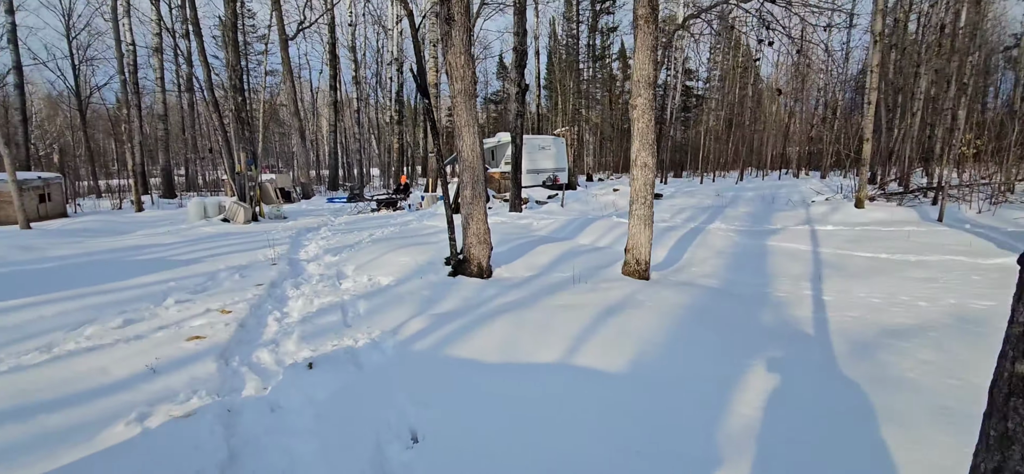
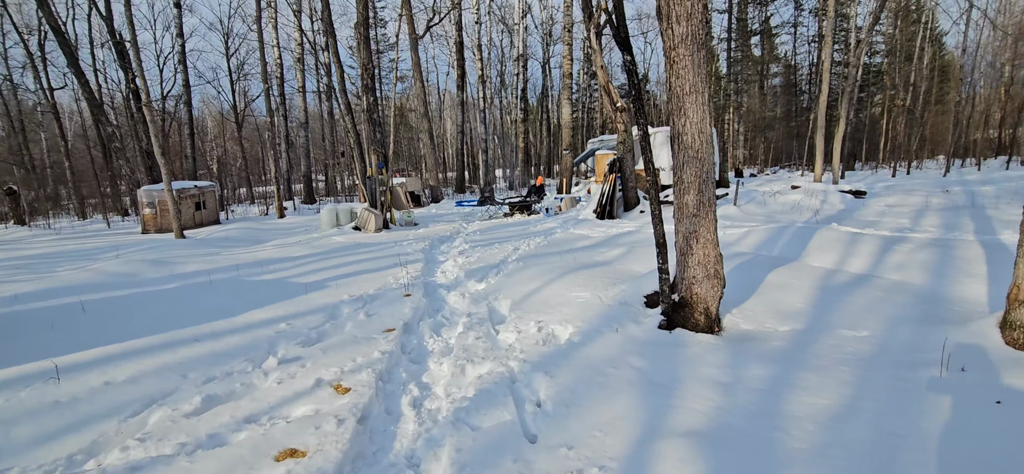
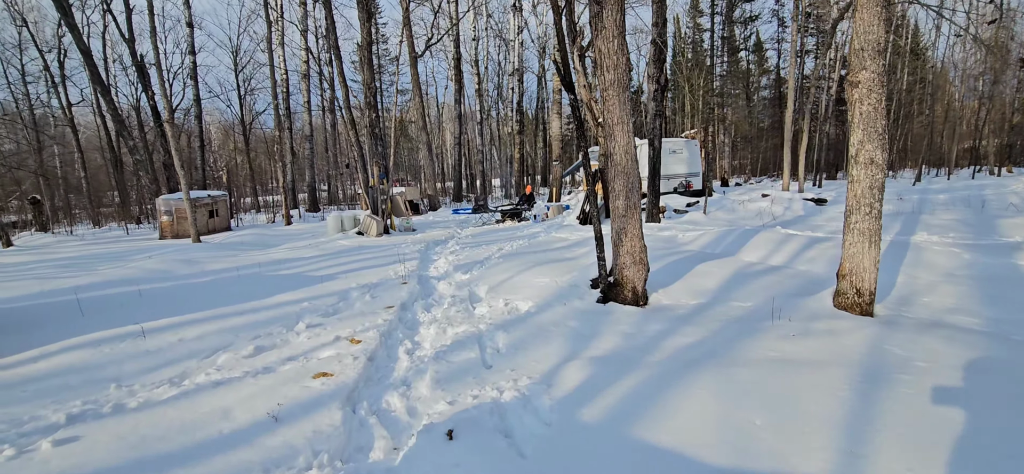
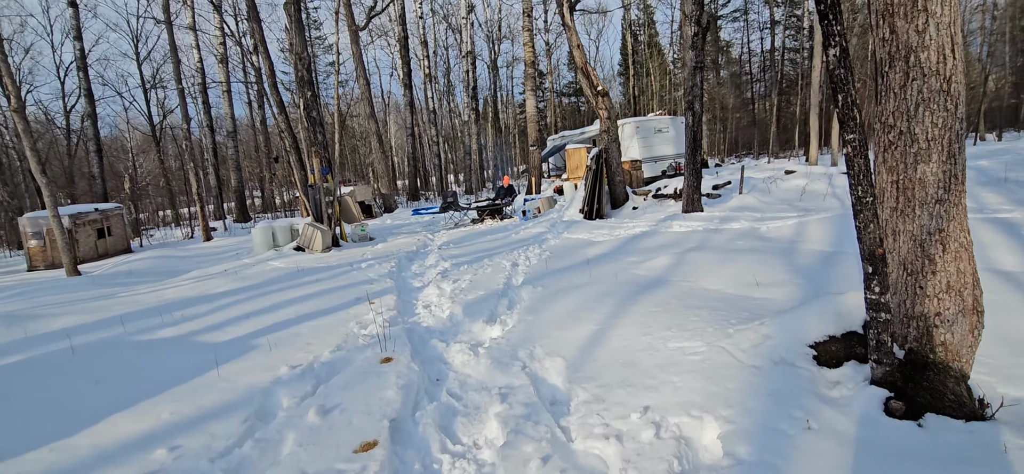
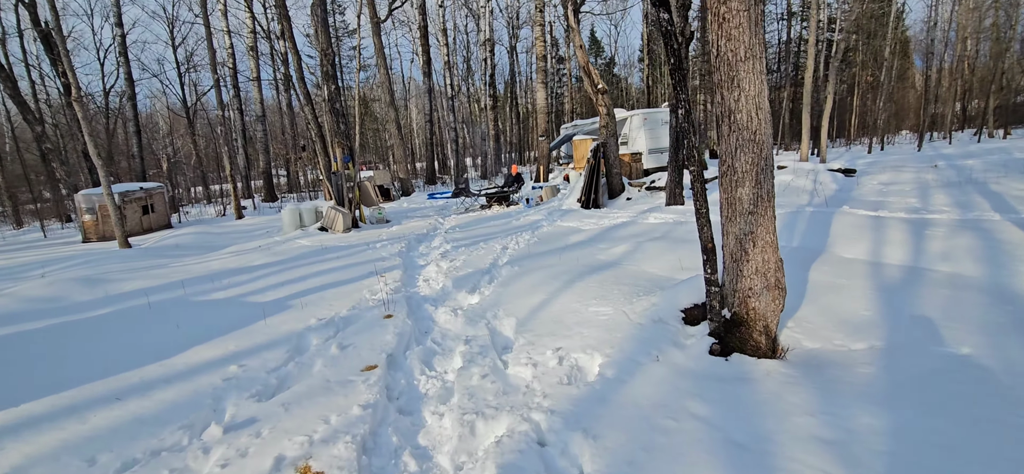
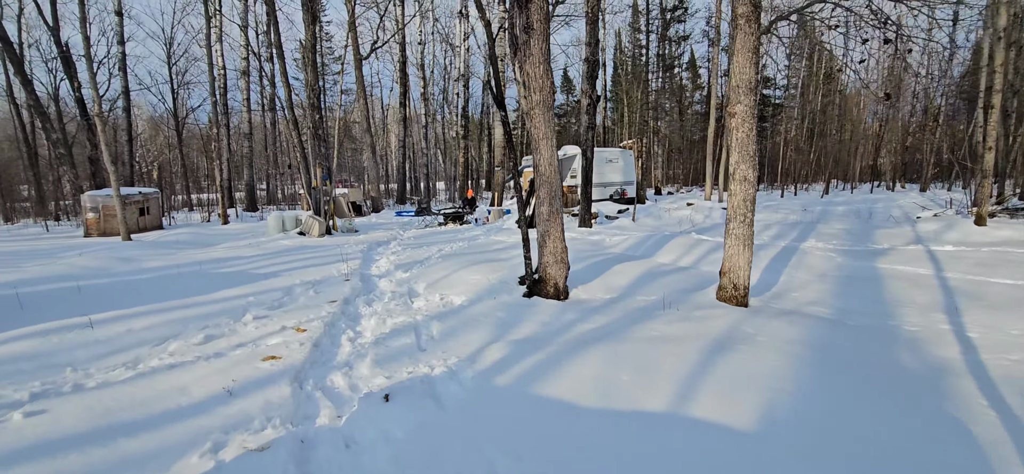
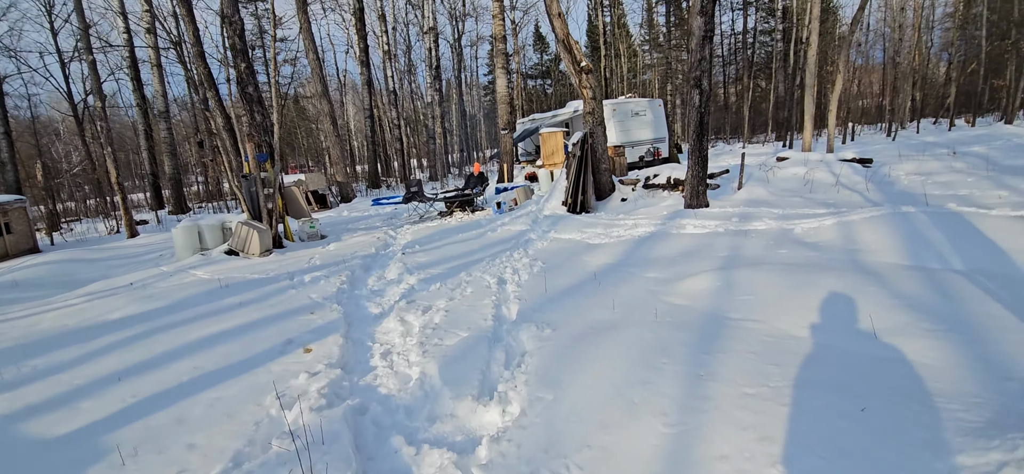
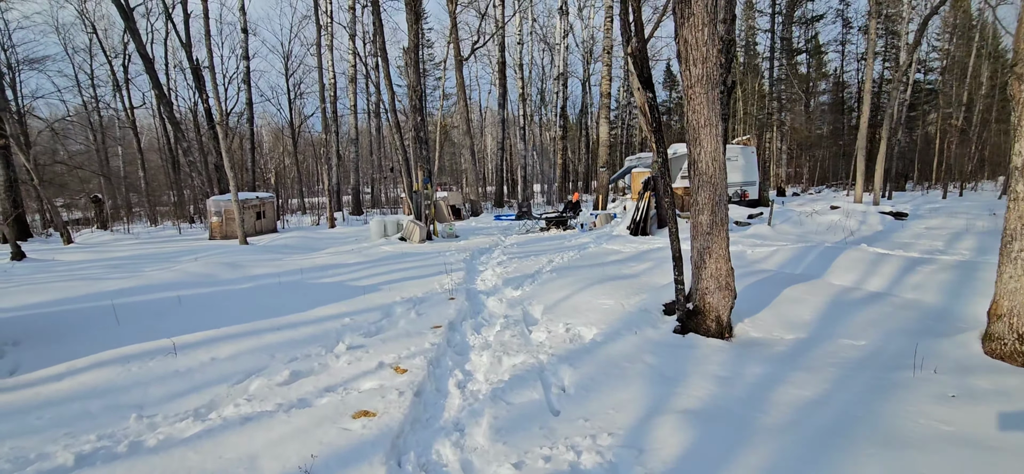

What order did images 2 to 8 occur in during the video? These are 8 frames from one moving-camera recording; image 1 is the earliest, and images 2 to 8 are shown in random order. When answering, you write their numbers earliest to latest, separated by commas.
6, 3, 8, 2, 5, 4, 7
